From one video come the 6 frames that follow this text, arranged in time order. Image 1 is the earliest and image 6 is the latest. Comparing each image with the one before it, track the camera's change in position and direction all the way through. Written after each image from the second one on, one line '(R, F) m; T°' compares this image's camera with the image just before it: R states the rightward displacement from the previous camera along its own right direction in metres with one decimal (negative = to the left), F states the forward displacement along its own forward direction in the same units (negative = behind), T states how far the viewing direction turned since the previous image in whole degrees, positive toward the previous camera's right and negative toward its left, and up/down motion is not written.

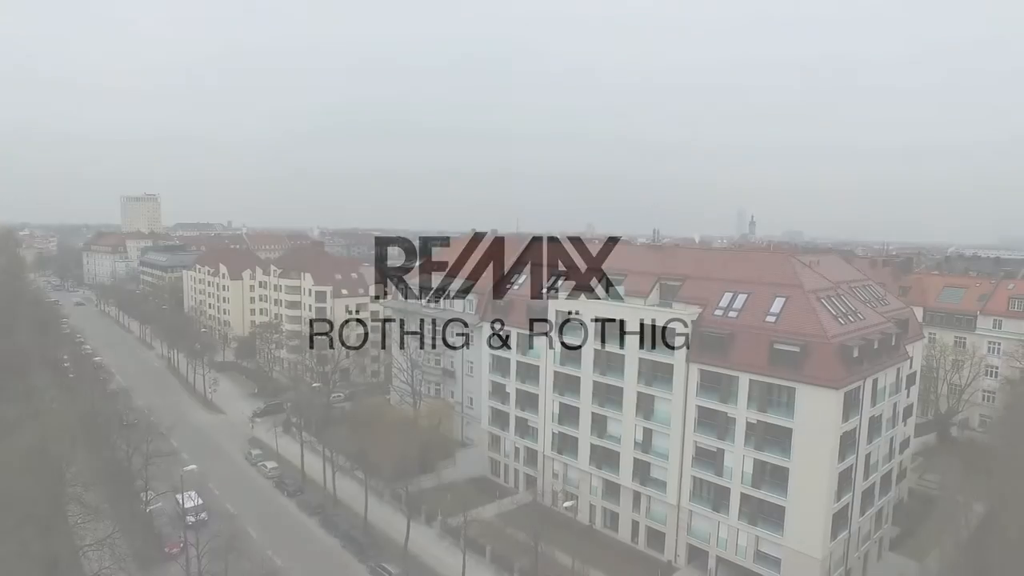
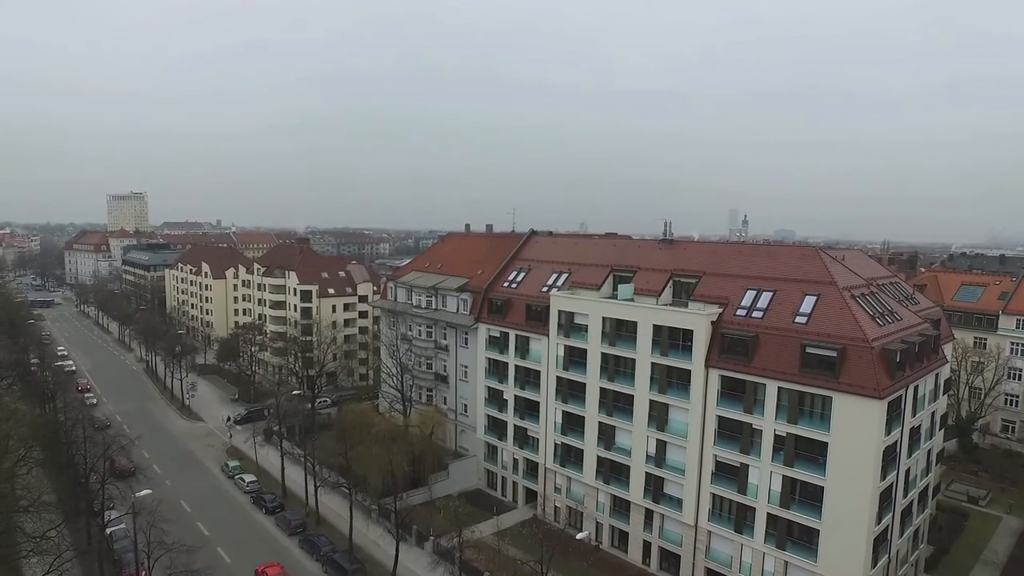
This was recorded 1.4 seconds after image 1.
(-0.5, +3.4) m; +1°
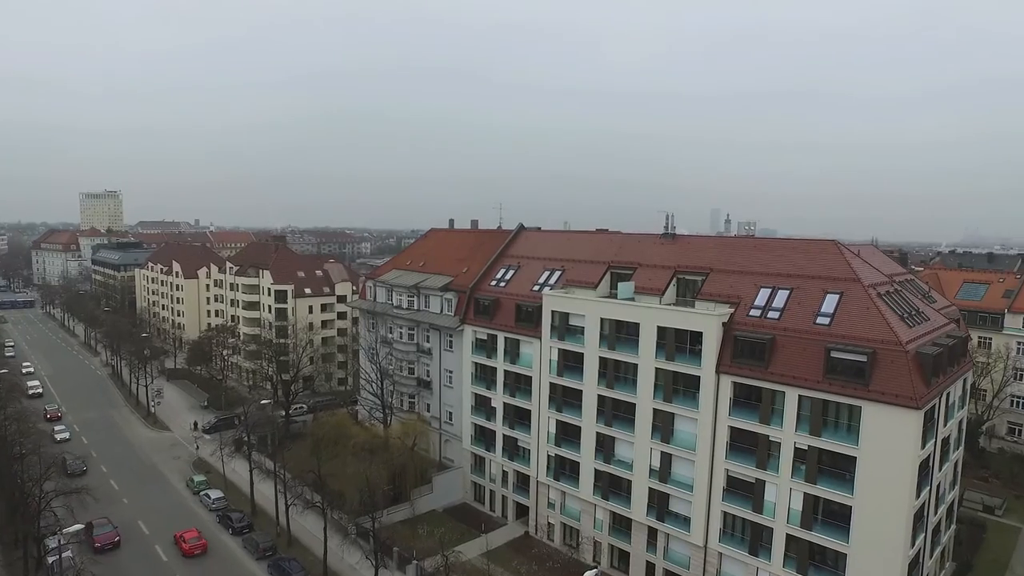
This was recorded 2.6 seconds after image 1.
(-0.4, +3.1) m; +2°
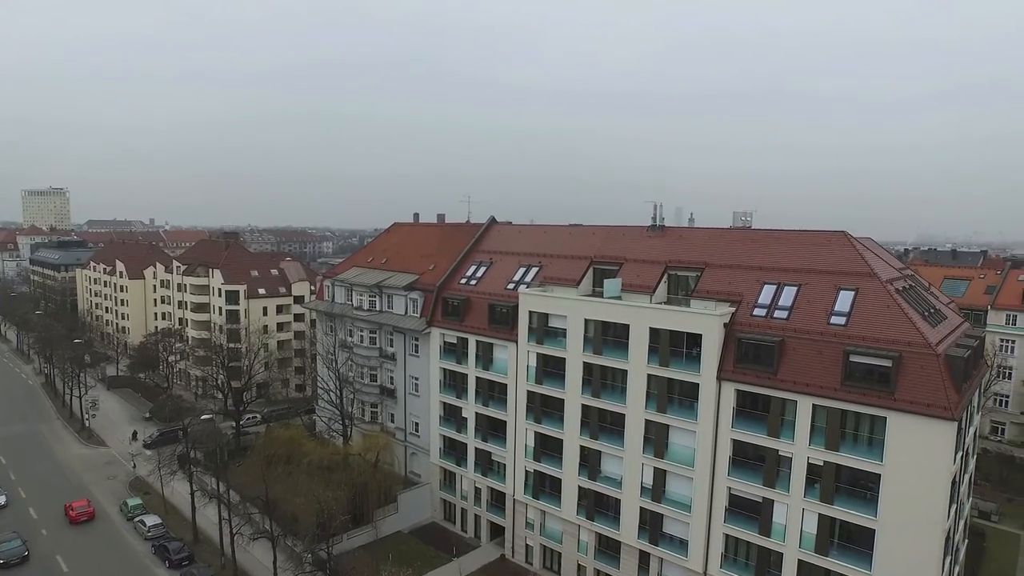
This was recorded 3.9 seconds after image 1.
(-0.4, +3.5) m; +3°
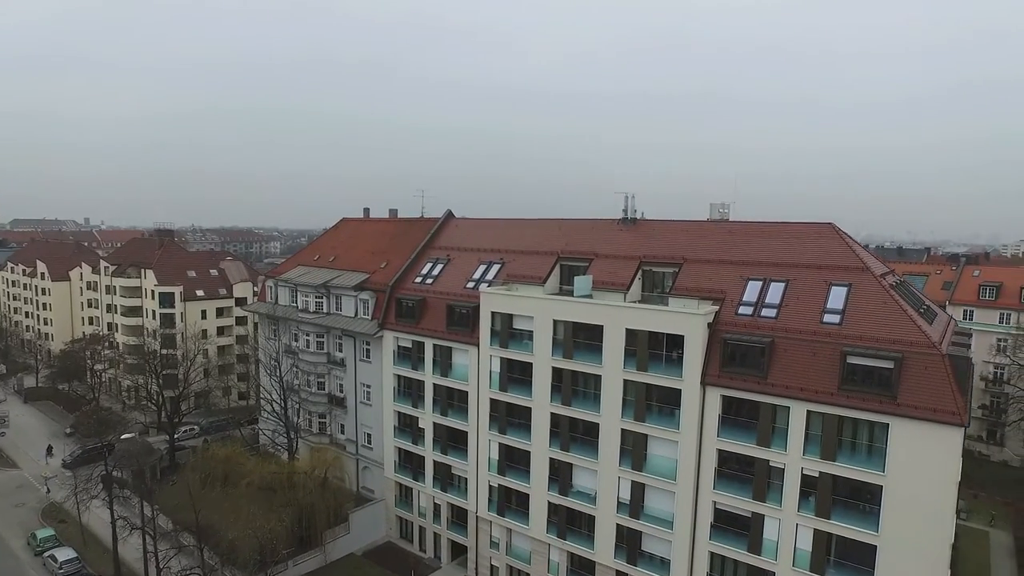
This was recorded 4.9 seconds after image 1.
(-0.4, +2.7) m; +4°
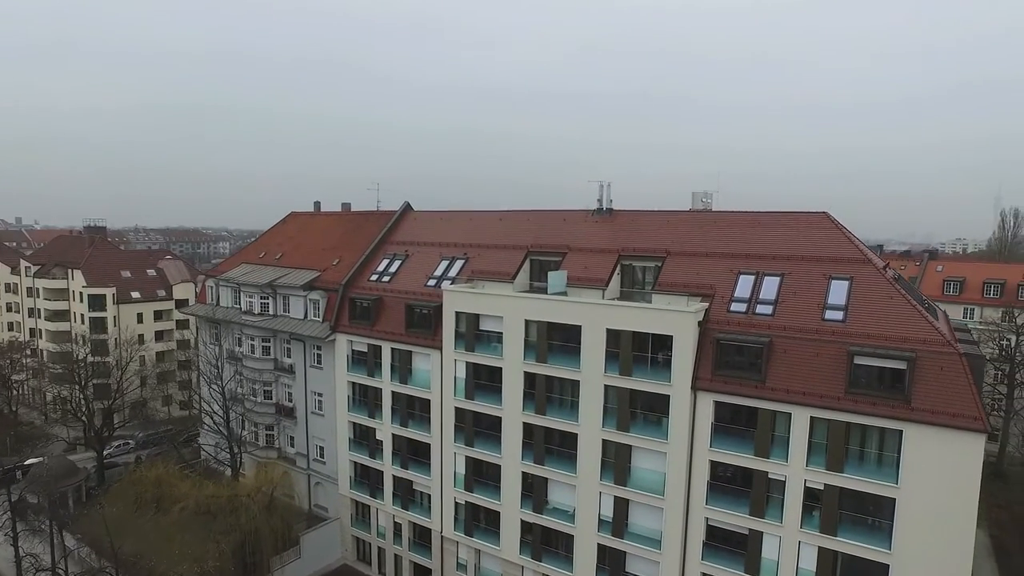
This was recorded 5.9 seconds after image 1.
(-0.4, +2.6) m; +4°
